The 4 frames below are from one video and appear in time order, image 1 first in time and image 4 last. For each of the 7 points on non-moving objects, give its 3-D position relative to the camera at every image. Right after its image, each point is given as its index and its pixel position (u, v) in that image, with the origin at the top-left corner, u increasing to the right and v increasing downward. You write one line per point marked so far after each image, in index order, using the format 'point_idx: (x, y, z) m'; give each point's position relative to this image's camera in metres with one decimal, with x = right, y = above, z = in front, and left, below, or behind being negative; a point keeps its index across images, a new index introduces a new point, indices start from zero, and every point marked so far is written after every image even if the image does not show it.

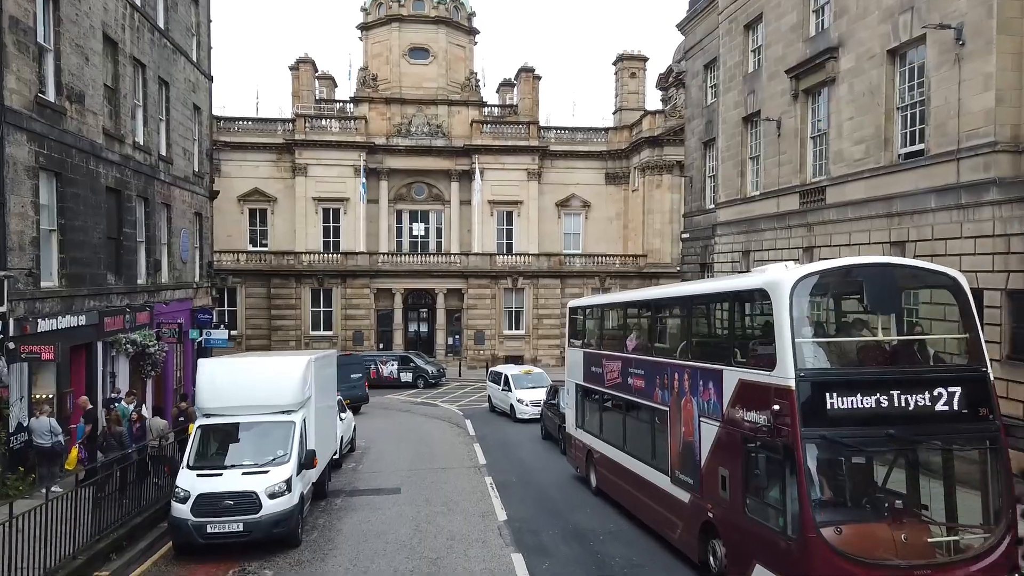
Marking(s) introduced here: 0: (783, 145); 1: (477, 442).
0: (+6.8, +3.6, +19.3) m
1: (-0.9, -4.0, +19.9) m
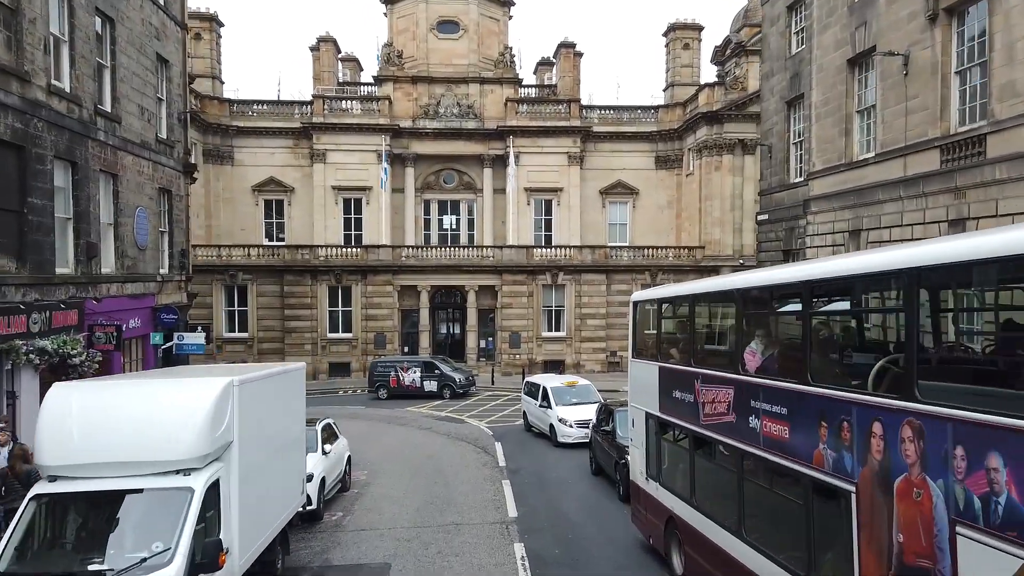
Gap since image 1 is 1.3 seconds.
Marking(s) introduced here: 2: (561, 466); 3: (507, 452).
0: (+7.5, +3.8, +14.5) m
1: (-0.1, -3.8, +15.5) m
2: (+1.1, -3.8, +16.5) m
3: (-0.1, -3.9, +18.3) m
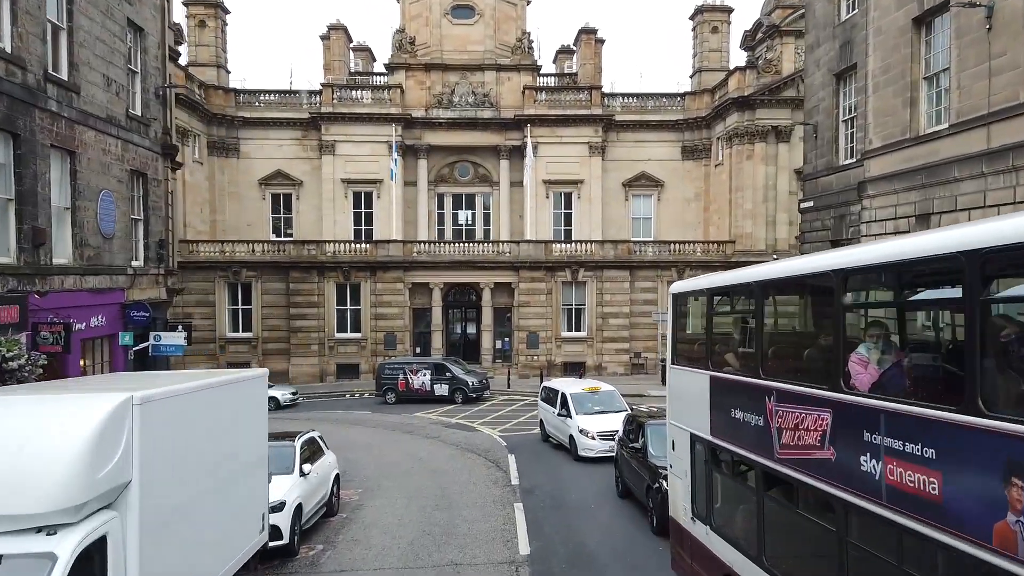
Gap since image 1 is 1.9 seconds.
0: (+7.7, +3.9, +12.3) m
1: (+0.1, -3.7, +13.5) m
2: (+1.3, -3.7, +14.4) m
3: (+0.2, -3.8, +16.3) m
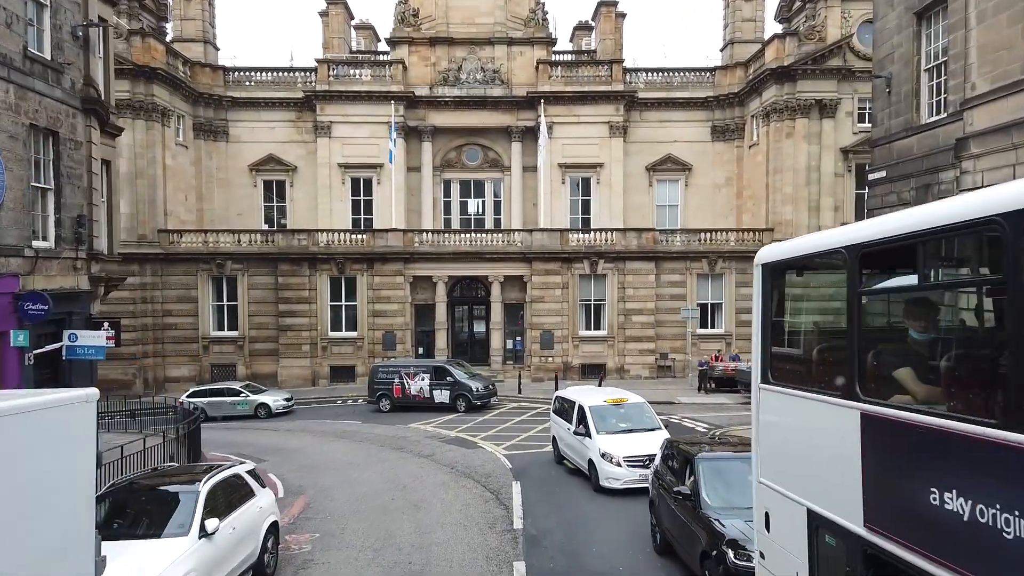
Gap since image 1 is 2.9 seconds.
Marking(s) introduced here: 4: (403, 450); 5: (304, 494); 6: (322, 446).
0: (+7.7, +4.1, +8.7) m
1: (+0.1, -3.4, +10.2) m
2: (+1.4, -3.5, +11.1) m
3: (+0.3, -3.5, +13.0) m
4: (-2.6, -3.8, +18.2) m
5: (-3.9, -3.8, +14.3) m
6: (-4.9, -4.0, +19.7) m
